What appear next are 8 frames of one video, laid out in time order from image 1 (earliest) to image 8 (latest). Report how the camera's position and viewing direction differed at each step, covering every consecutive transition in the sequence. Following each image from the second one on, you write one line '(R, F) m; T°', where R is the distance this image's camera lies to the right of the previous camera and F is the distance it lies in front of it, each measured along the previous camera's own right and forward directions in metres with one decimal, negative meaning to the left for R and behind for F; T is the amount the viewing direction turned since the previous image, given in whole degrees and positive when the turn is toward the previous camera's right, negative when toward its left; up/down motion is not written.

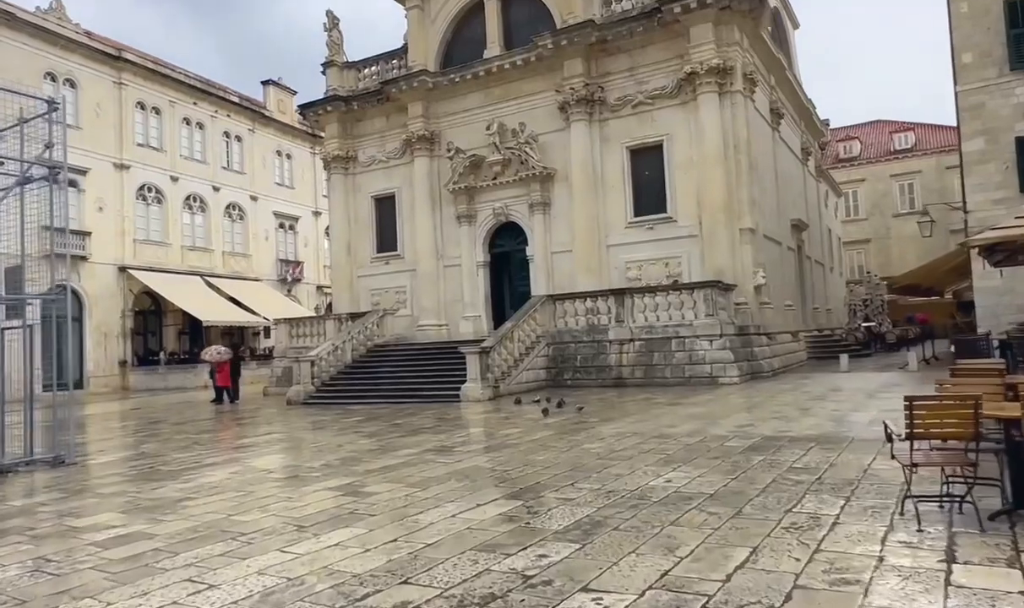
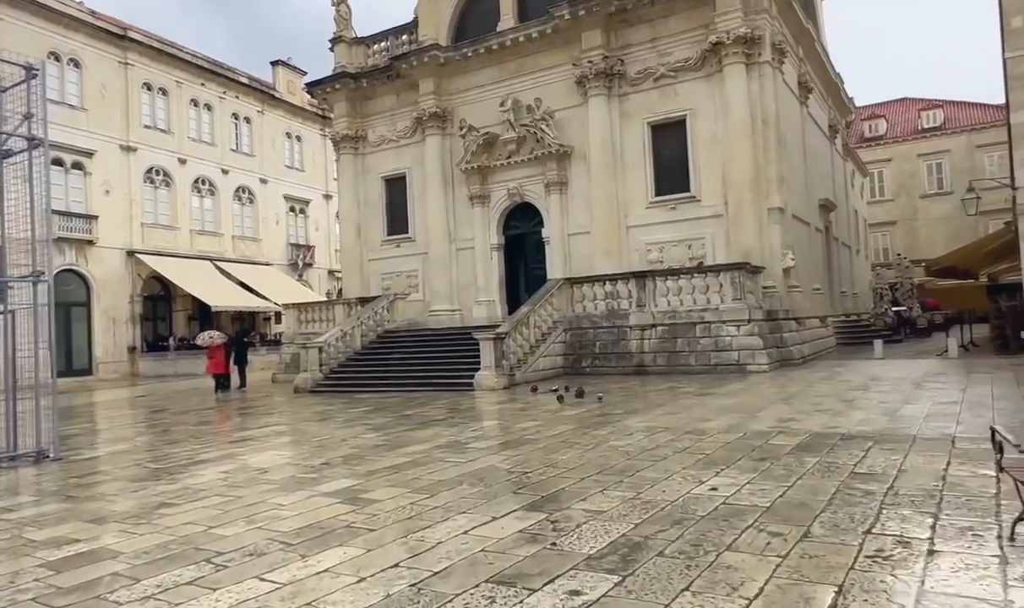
(0.0, +0.8) m; -1°
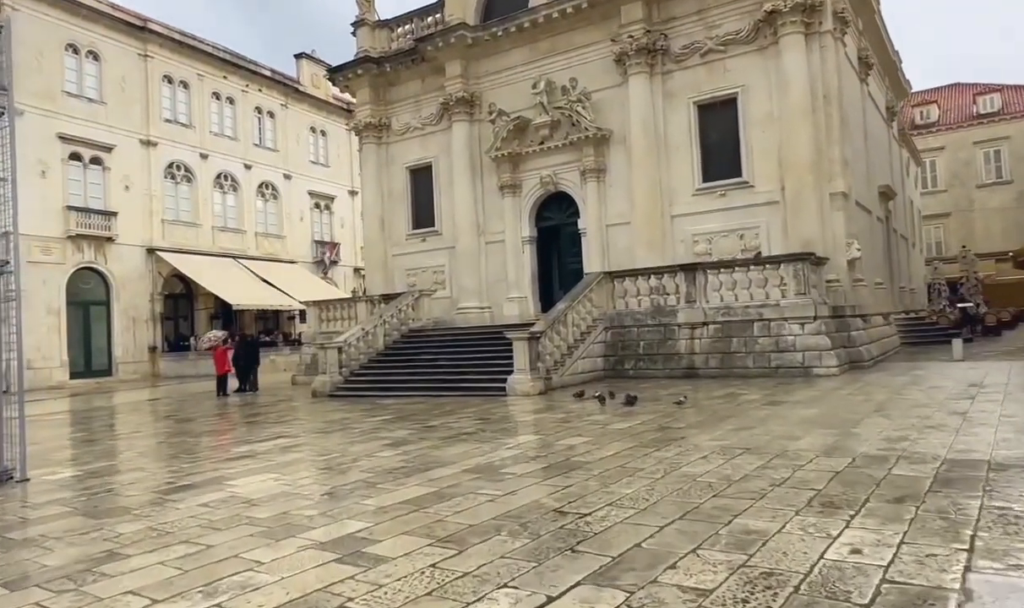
(-0.2, +1.4) m; -2°
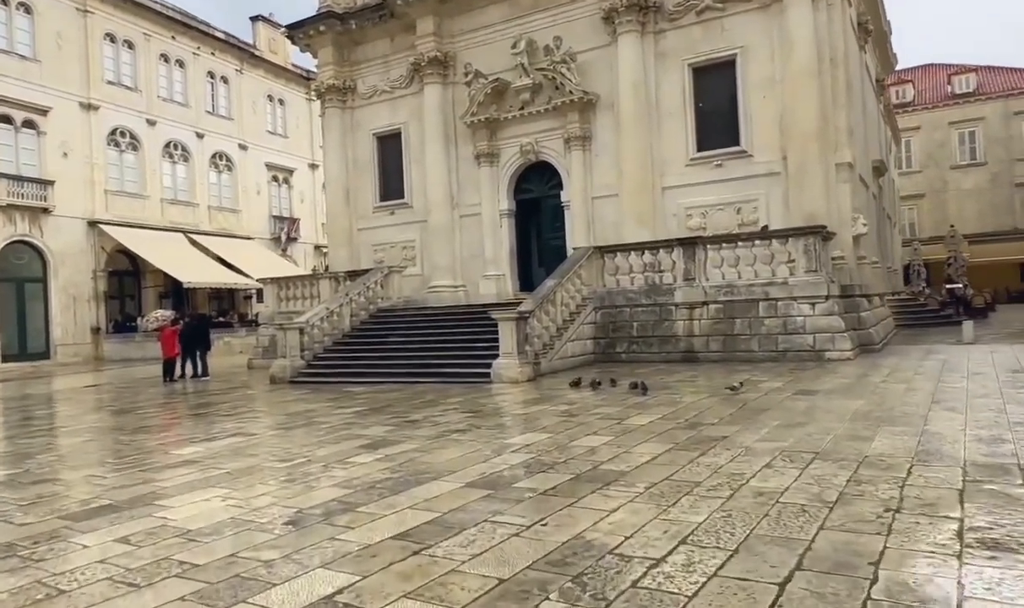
(-0.4, +1.3) m; +3°
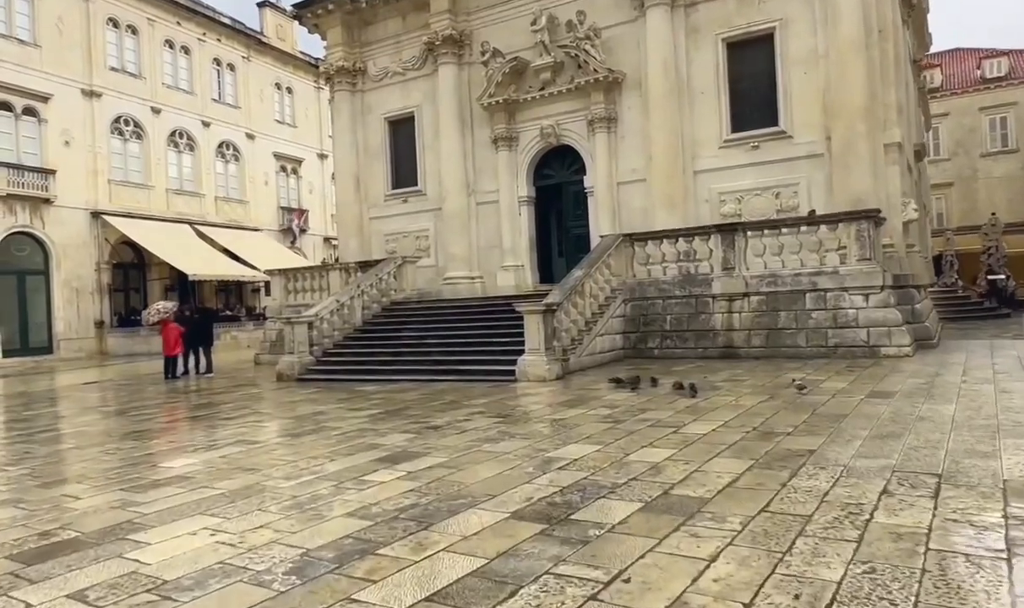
(-0.3, +0.9) m; -1°
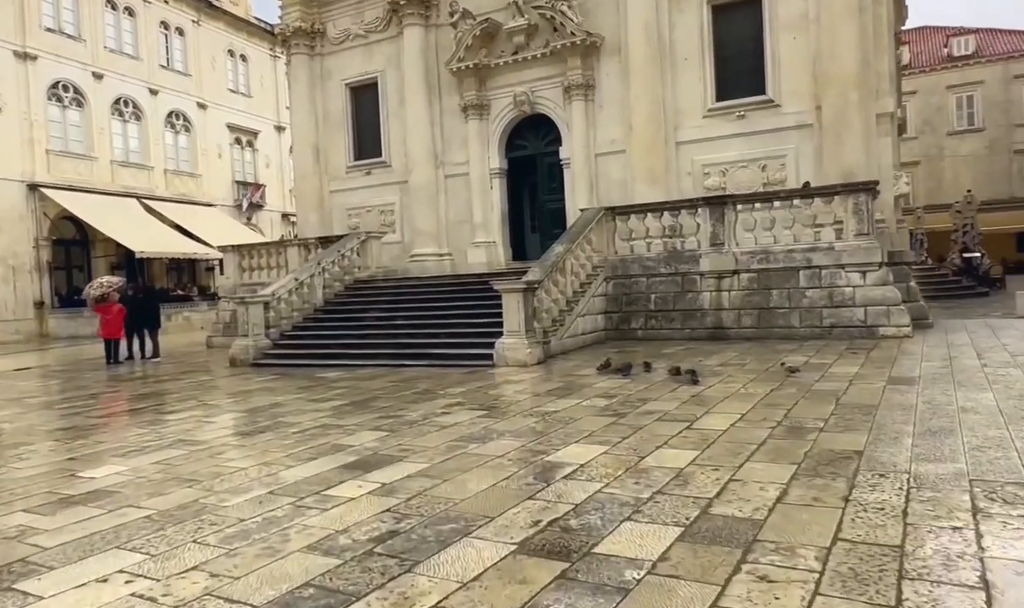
(-0.2, +0.9) m; +3°
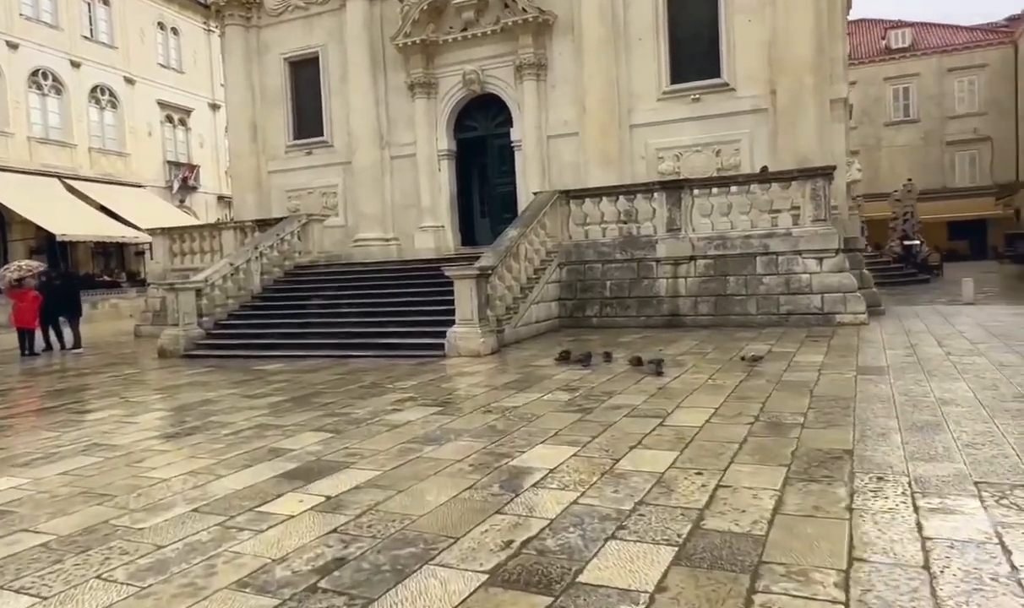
(-0.1, +0.5) m; +4°
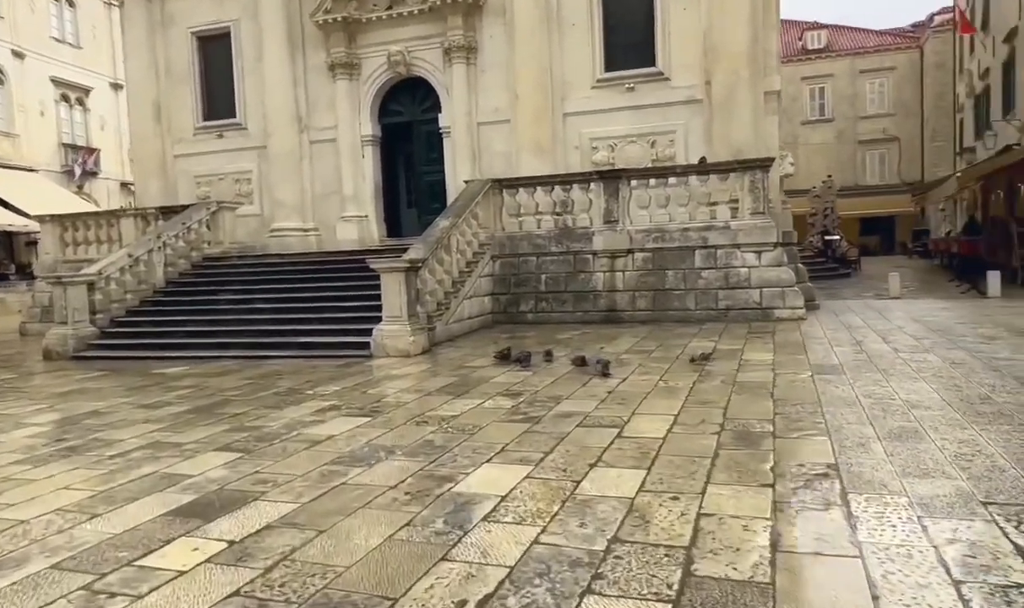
(-0.1, +0.6) m; +6°
